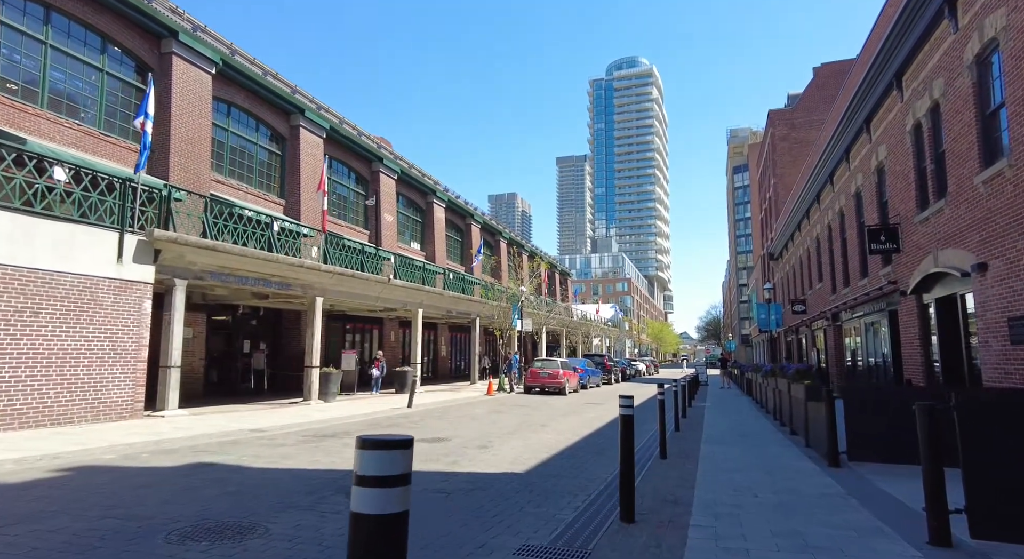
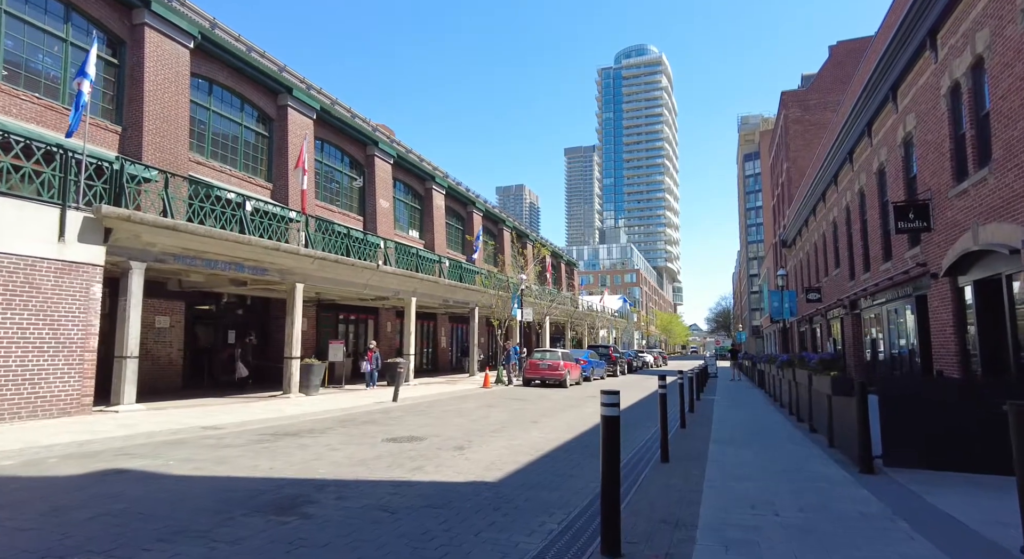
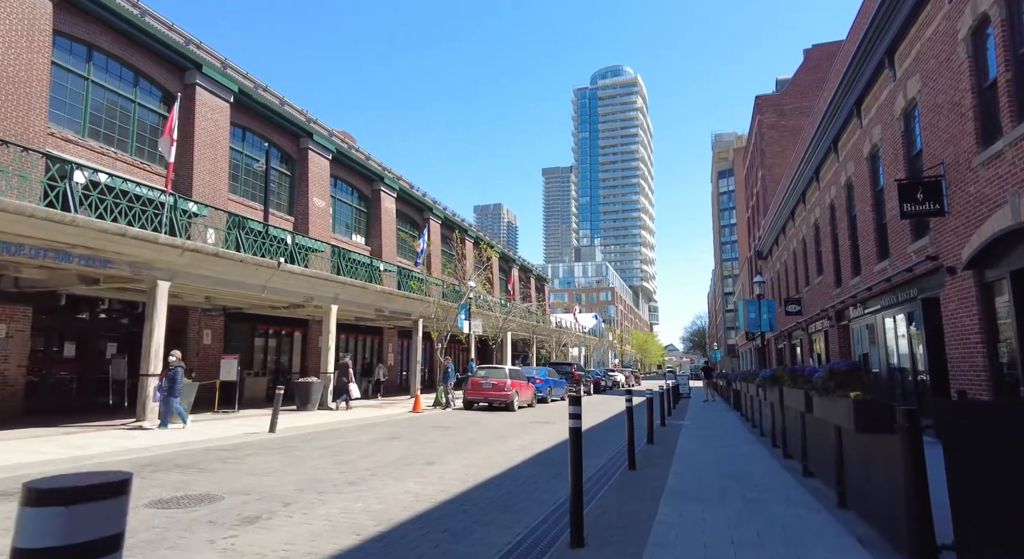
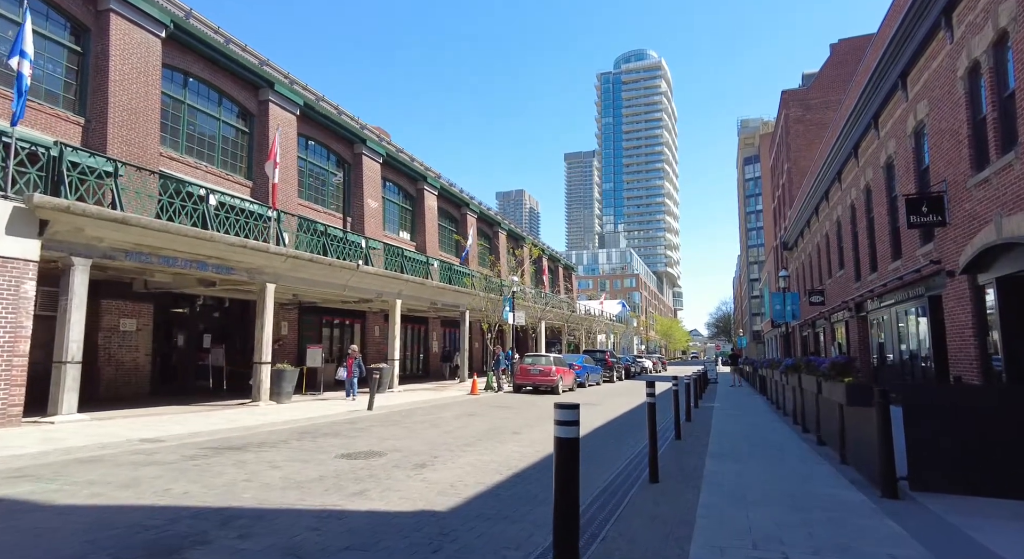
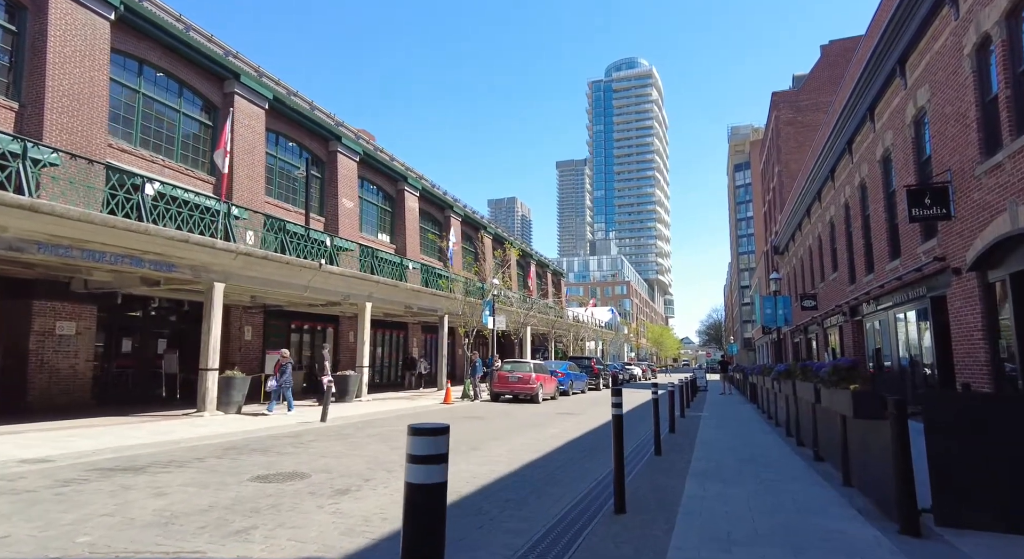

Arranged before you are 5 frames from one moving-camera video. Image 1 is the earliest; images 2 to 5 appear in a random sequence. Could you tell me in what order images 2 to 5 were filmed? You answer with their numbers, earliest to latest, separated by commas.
2, 4, 5, 3
